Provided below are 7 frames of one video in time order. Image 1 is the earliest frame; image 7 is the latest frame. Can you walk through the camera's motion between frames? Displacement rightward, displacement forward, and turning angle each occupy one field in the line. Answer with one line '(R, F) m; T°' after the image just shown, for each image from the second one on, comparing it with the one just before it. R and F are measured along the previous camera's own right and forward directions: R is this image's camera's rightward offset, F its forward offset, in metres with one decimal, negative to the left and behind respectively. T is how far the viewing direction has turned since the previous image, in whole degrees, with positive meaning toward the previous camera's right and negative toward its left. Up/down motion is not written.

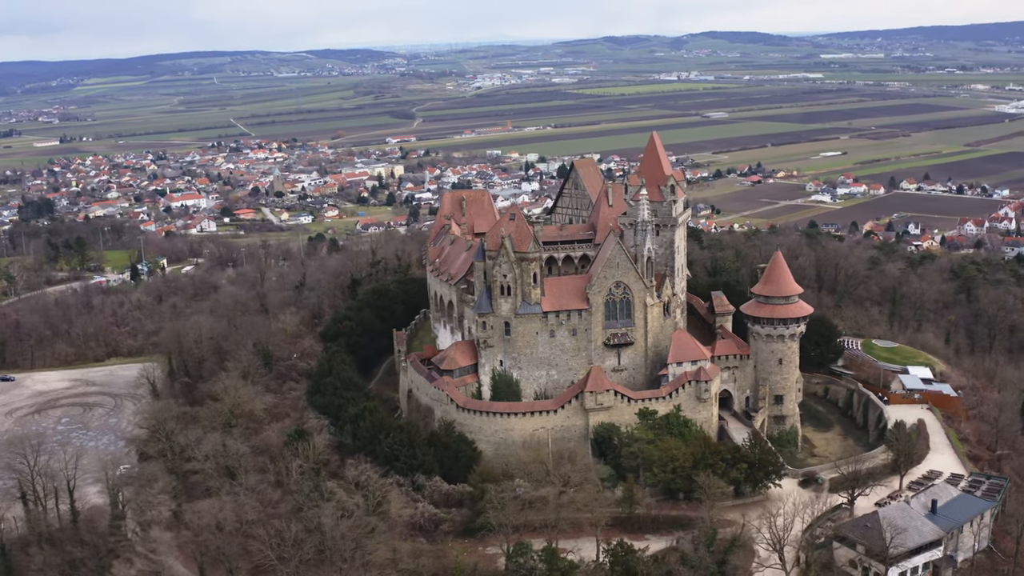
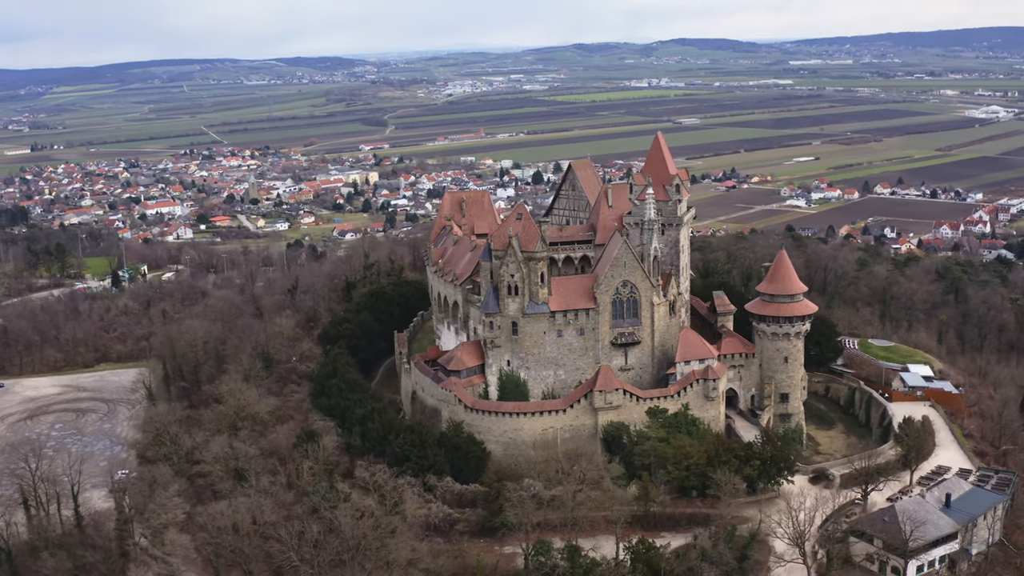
(-1.5, +0.2) m; +1°
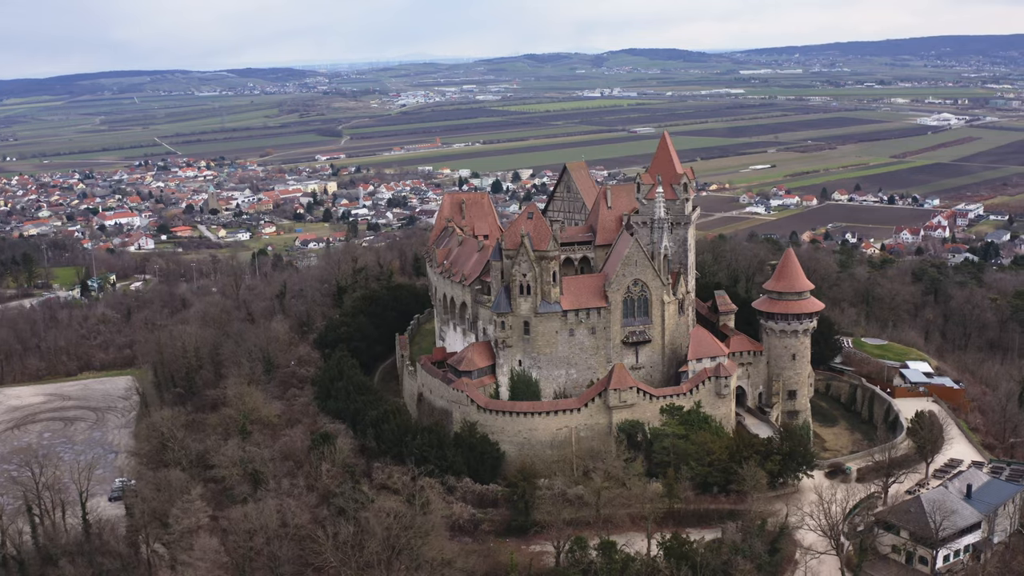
(-2.4, +0.3) m; +2°
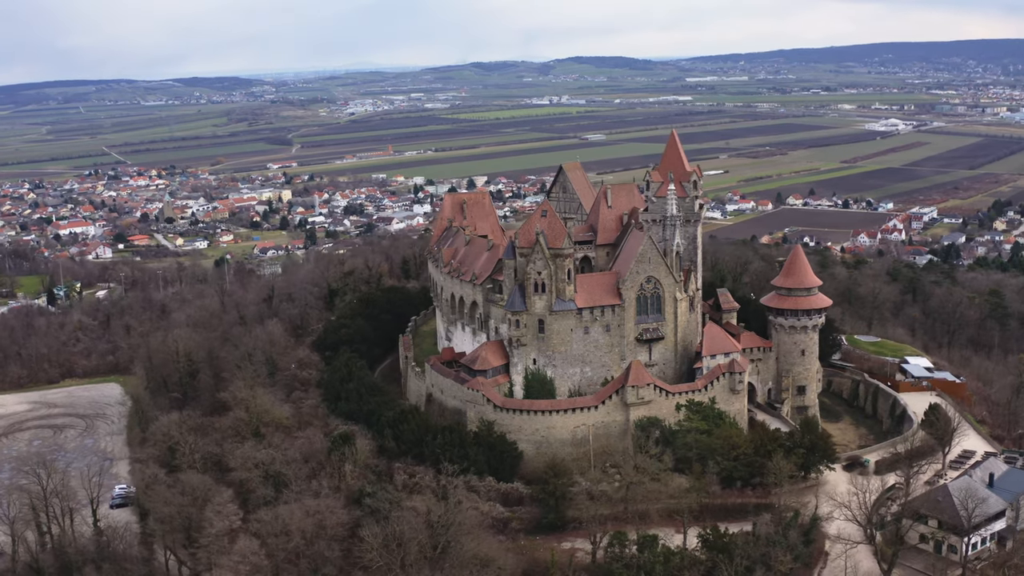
(-2.7, +0.3) m; +2°
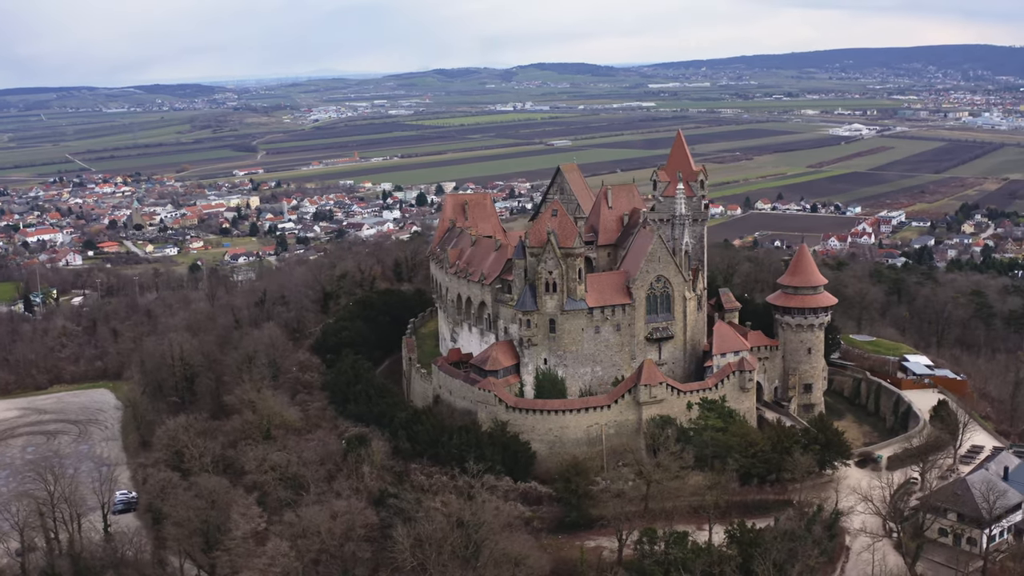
(-1.9, +0.1) m; +2°
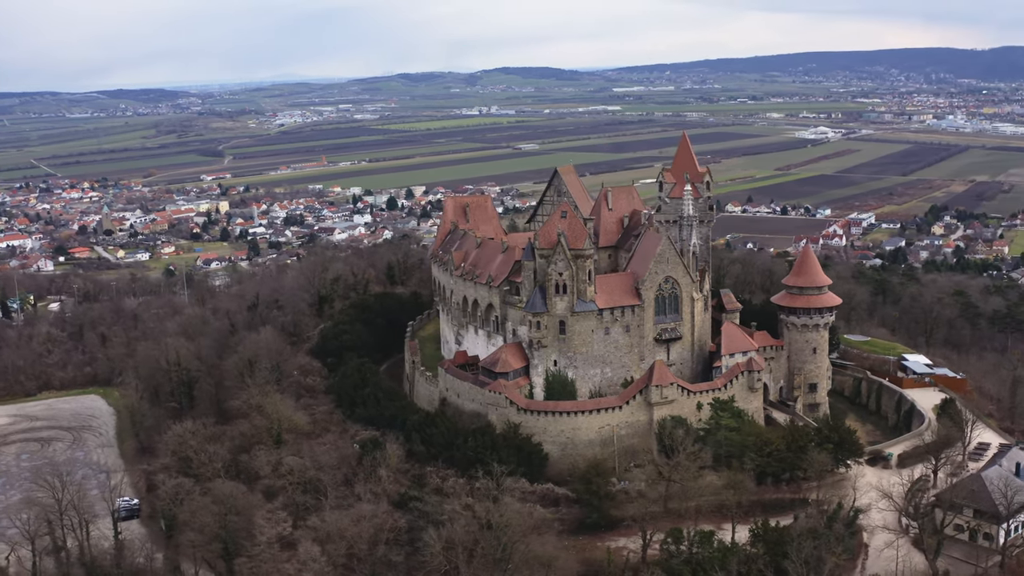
(-1.8, 0.0) m; +1°
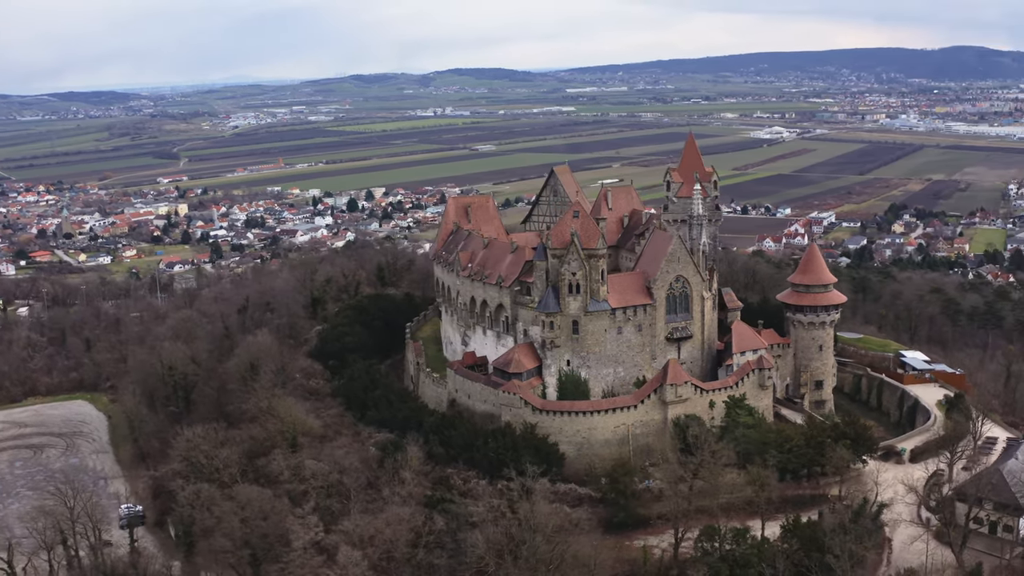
(-2.4, +0.1) m; +2°
